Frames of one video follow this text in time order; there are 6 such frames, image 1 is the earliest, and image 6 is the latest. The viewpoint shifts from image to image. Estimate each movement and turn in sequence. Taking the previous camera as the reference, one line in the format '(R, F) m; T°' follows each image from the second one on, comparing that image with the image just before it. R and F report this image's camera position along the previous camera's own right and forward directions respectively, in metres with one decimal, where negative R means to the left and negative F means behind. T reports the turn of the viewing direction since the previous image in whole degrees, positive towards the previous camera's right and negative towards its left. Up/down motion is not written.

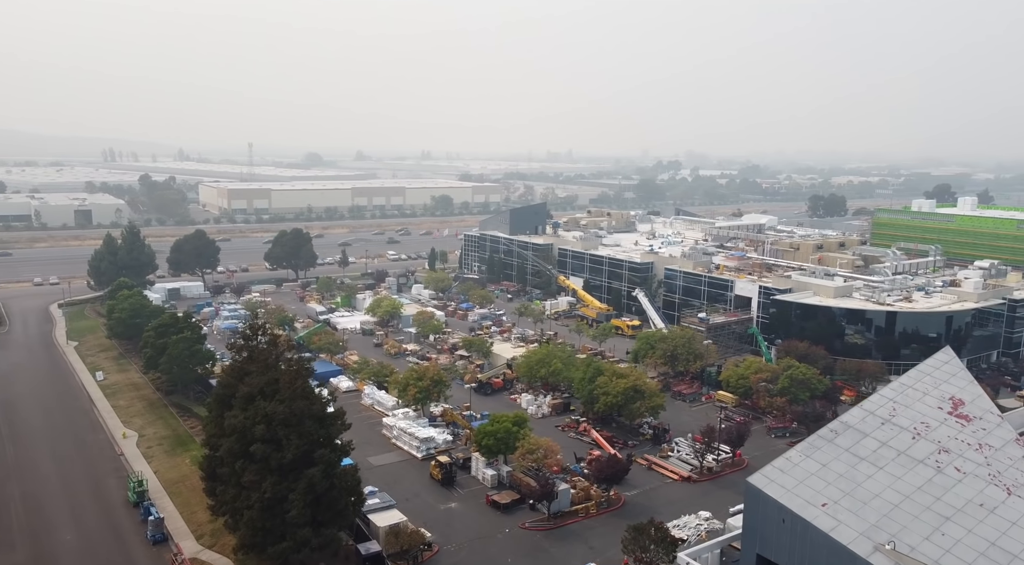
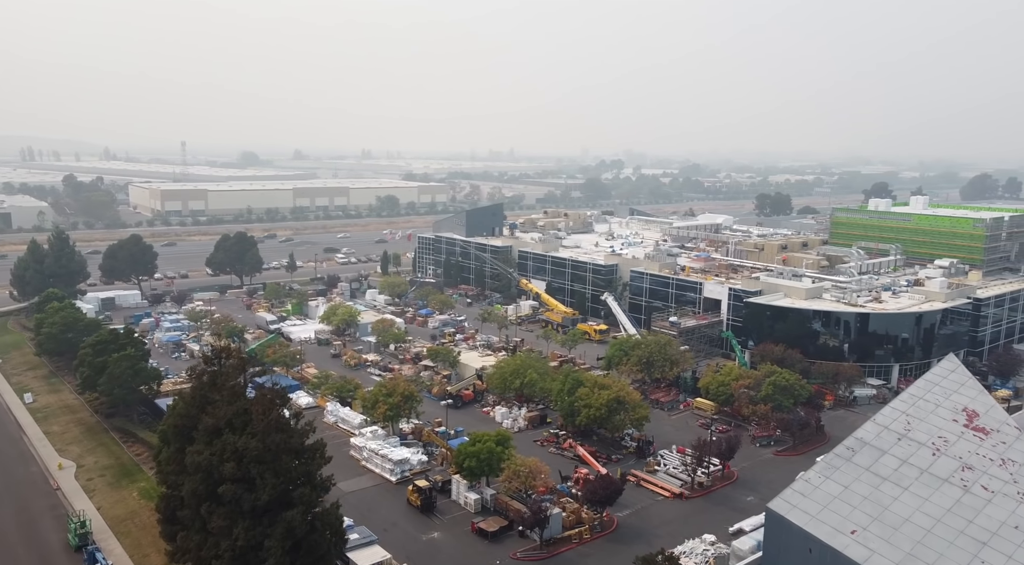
(-0.5, +0.7) m; +4°
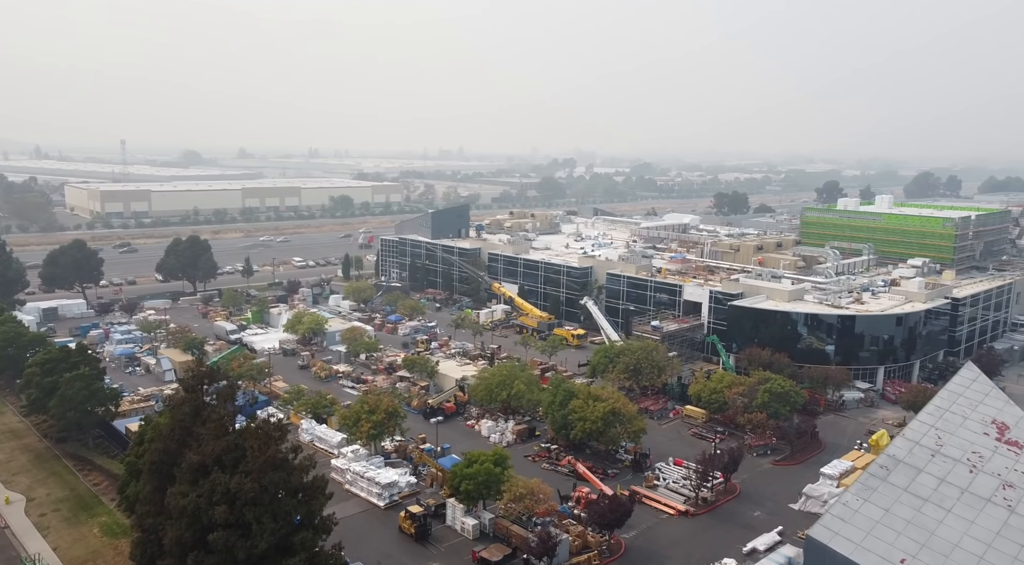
(-0.6, +0.6) m; +4°
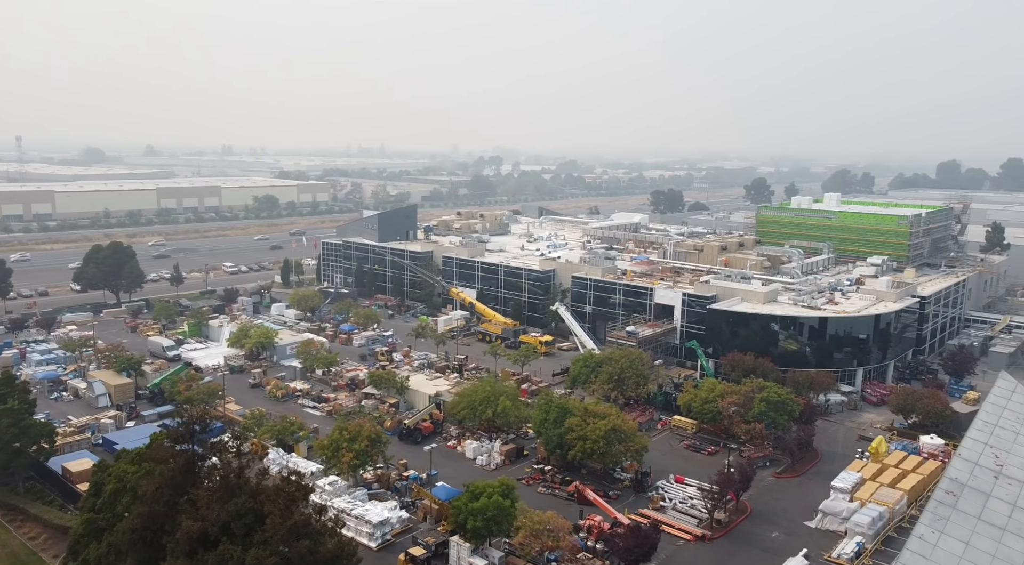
(-0.9, +0.9) m; +6°
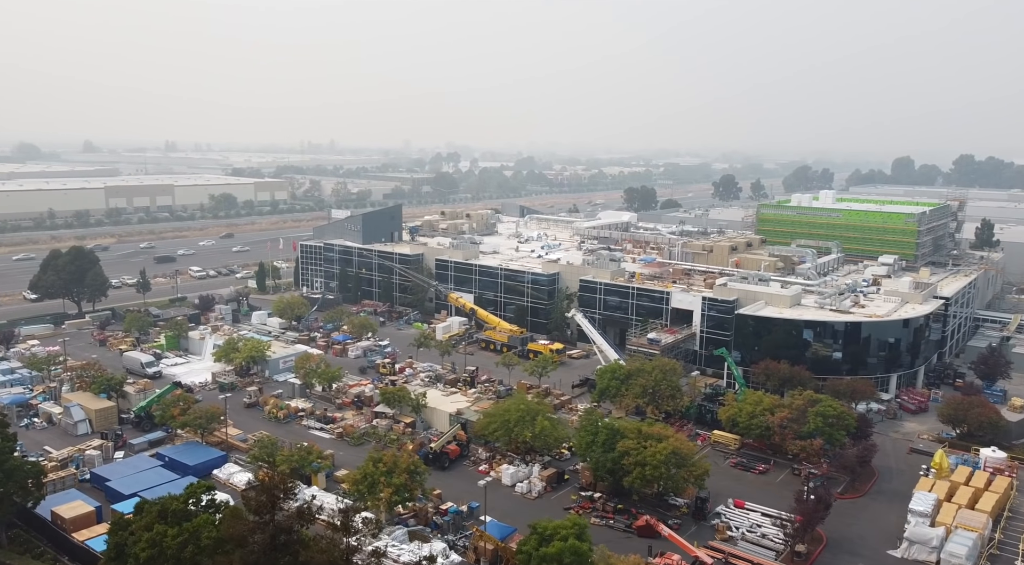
(-1.2, +1.0) m; +4°
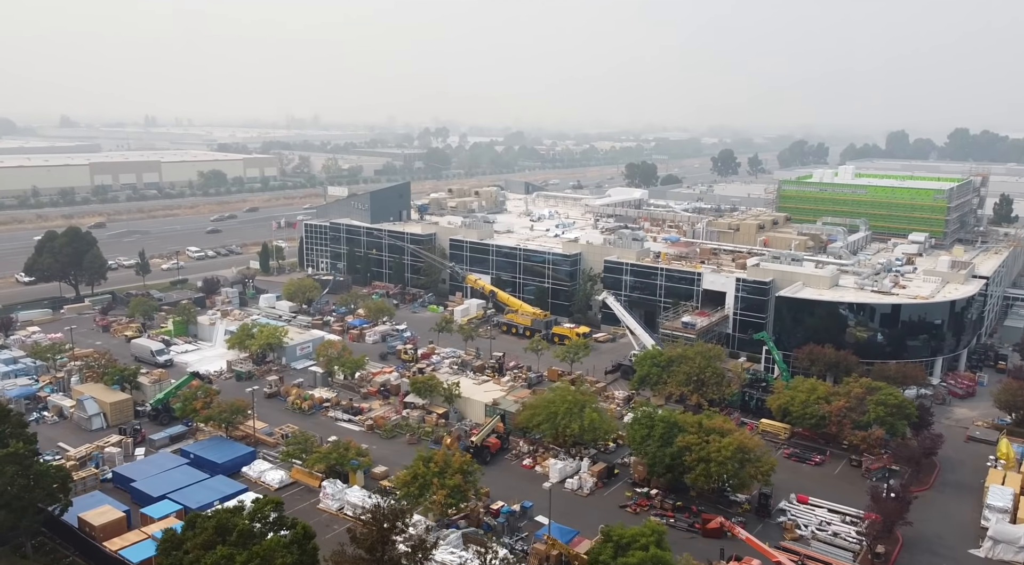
(-0.8, +0.6) m; +1°
